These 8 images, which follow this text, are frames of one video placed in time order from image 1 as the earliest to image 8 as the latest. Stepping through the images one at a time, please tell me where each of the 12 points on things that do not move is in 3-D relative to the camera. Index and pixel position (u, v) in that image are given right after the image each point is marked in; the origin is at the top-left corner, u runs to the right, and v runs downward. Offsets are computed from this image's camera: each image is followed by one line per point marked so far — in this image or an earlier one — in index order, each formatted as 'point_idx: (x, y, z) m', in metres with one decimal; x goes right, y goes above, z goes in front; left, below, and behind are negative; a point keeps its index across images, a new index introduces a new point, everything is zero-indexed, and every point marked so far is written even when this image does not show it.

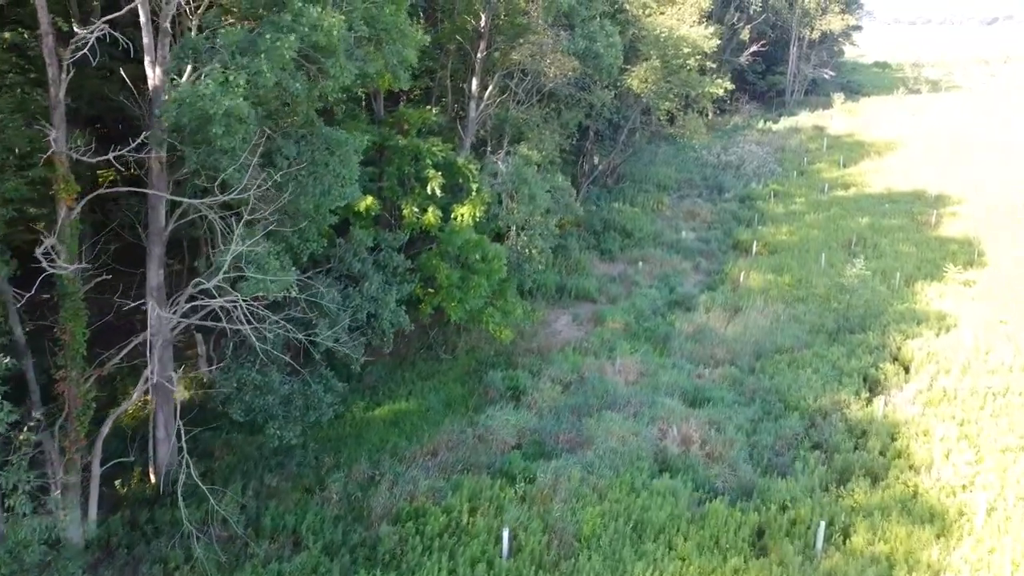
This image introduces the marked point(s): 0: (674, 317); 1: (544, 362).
0: (+3.1, -0.6, +15.5) m
1: (+0.5, -1.2, +13.3) m
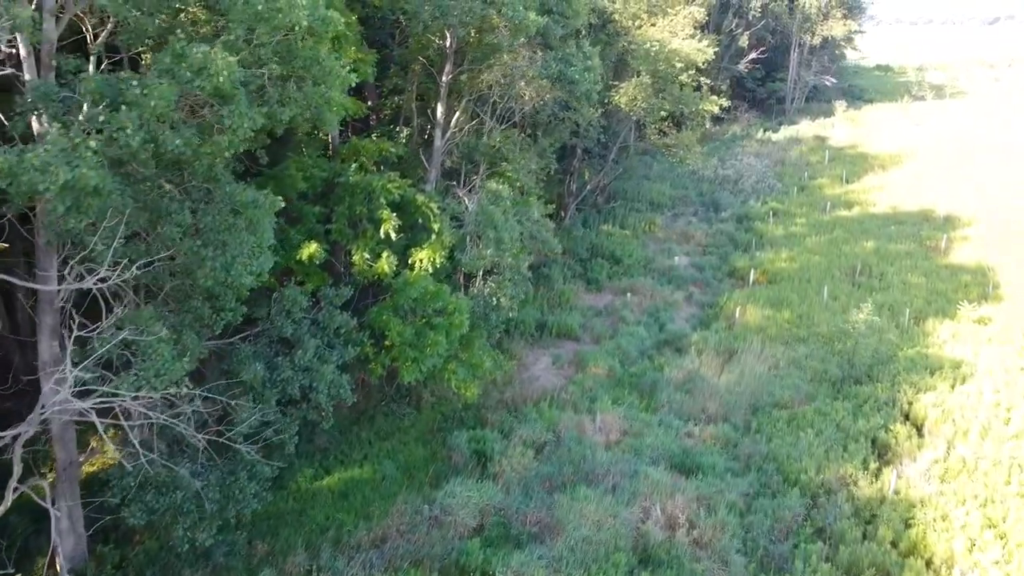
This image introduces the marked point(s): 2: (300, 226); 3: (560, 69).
0: (+2.6, -1.3, +14.2) m
1: (+0.1, -1.9, +12.0) m
2: (-2.7, +0.8, +10.5) m
3: (+0.7, +3.1, +11.7) m
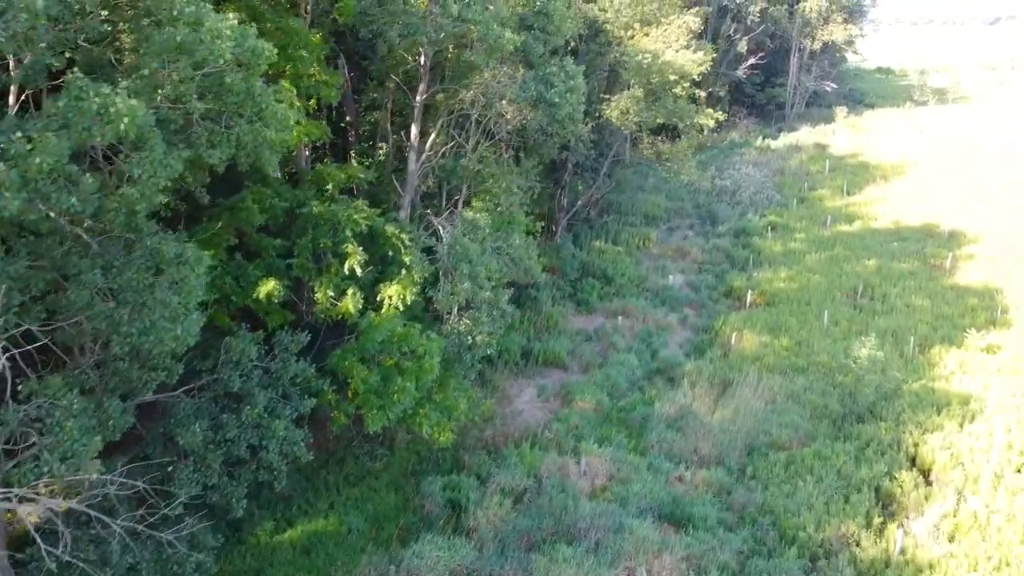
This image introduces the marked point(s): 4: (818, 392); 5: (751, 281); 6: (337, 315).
0: (+2.3, -1.7, +13.4) m
1: (-0.2, -2.4, +11.2) m
2: (-3.0, +0.3, +9.7) m
3: (+0.4, +2.6, +11.0) m
4: (+4.9, -1.7, +13.0) m
5: (+5.4, +0.2, +18.5) m
6: (-2.1, -0.3, +9.7) m
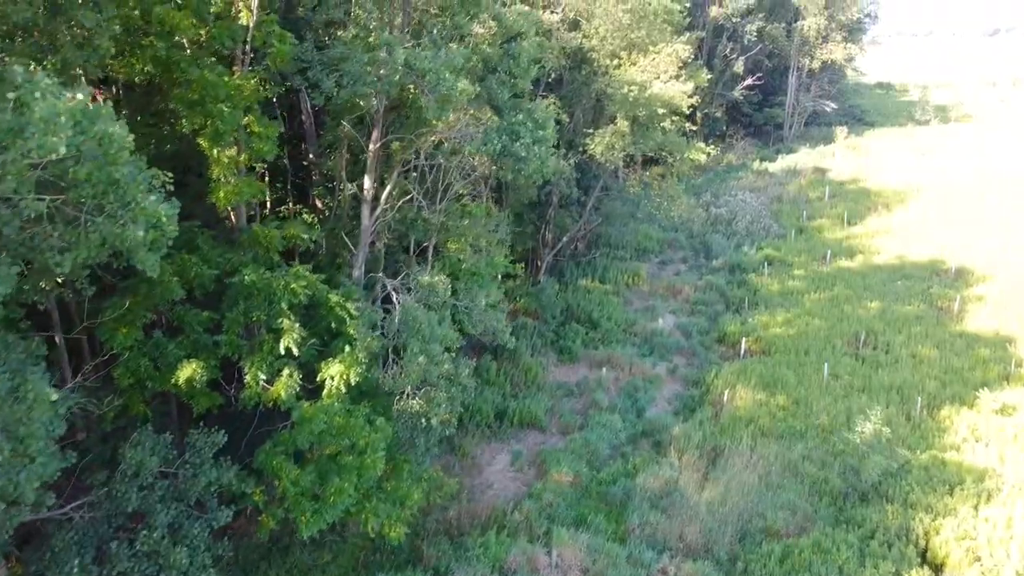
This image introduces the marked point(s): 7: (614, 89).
0: (+1.9, -2.6, +12.2) m
1: (-0.7, -3.3, +10.0) m
2: (-3.5, -0.5, +8.6) m
3: (-0.1, +1.8, +9.9) m
4: (+4.4, -2.6, +11.8) m
5: (+5.0, -0.8, +17.4) m
6: (-2.5, -1.2, +8.5) m
7: (+2.0, +3.9, +16.1) m
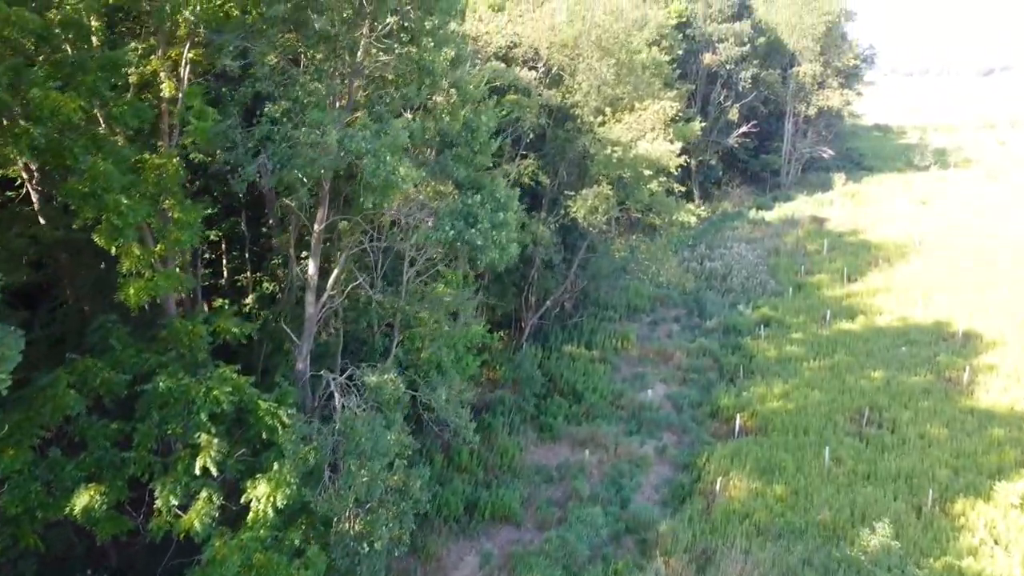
0: (+1.5, -3.8, +11.0) m
1: (-1.1, -4.3, +8.8) m
2: (-3.9, -1.5, +7.4) m
3: (-0.5, +0.7, +8.8) m
4: (+4.0, -3.7, +10.6) m
5: (+4.6, -2.2, +16.2) m
6: (-3.0, -2.2, +7.4) m
7: (+1.6, +2.6, +15.2) m
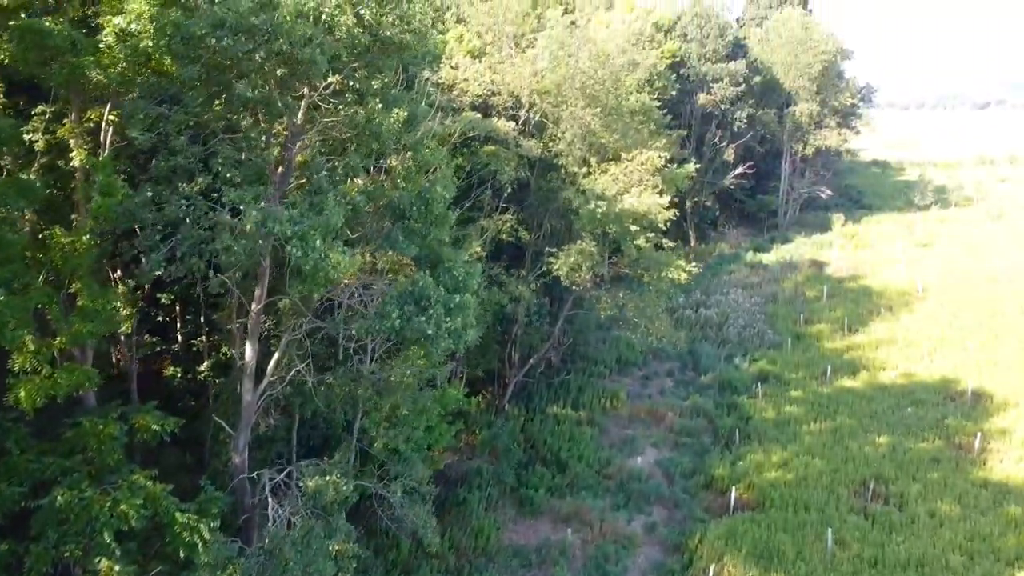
0: (+1.1, -4.7, +9.9) m
1: (-1.5, -5.2, +7.6) m
2: (-4.3, -2.3, +6.4) m
3: (-0.9, -0.1, +7.9) m
4: (+3.6, -4.6, +9.5) m
5: (+4.2, -3.3, +15.2) m
6: (-3.4, -3.0, +6.3) m
7: (+1.2, +1.5, +14.3) m
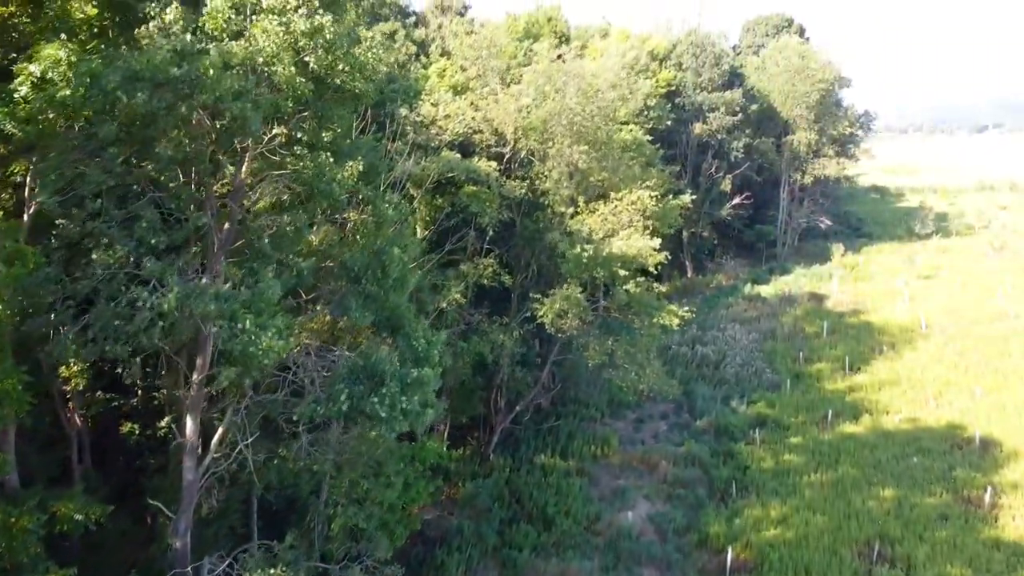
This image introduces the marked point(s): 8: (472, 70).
0: (+0.8, -5.4, +9.0) m
1: (-1.8, -5.8, +6.7) m
2: (-4.6, -2.9, +5.6) m
3: (-1.2, -0.8, +7.1) m
4: (+3.3, -5.3, +8.6) m
5: (+3.9, -4.1, +14.3) m
6: (-3.6, -3.5, +5.5) m
7: (+0.9, +0.7, +13.6) m
8: (-0.7, +4.0, +15.0) m
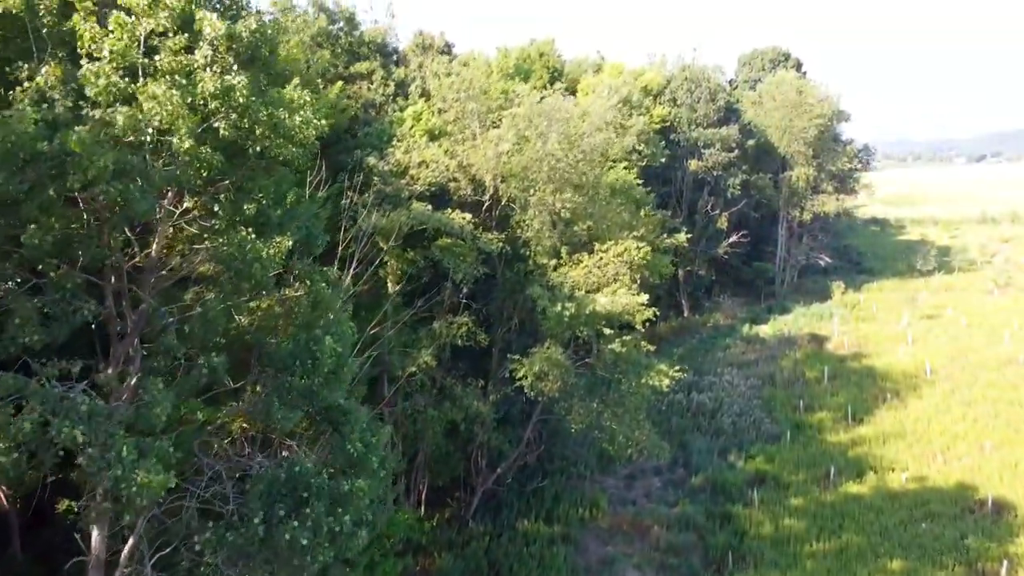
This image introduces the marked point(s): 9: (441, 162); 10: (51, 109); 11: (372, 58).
0: (+0.4, -6.2, +7.9) m
1: (-2.2, -6.5, +5.6) m
2: (-4.9, -3.5, +4.6) m
3: (-1.5, -1.5, +6.2) m
4: (+3.0, -6.0, +7.5) m
5: (+3.5, -5.1, +13.2) m
6: (-4.0, -4.2, +4.4) m
7: (+0.6, -0.2, +12.7) m
8: (-1.1, +3.1, +14.2) m
9: (-1.1, +2.0, +13.0) m
10: (-2.9, +1.1, +5.1) m
11: (-3.1, +5.1, +17.9) m
